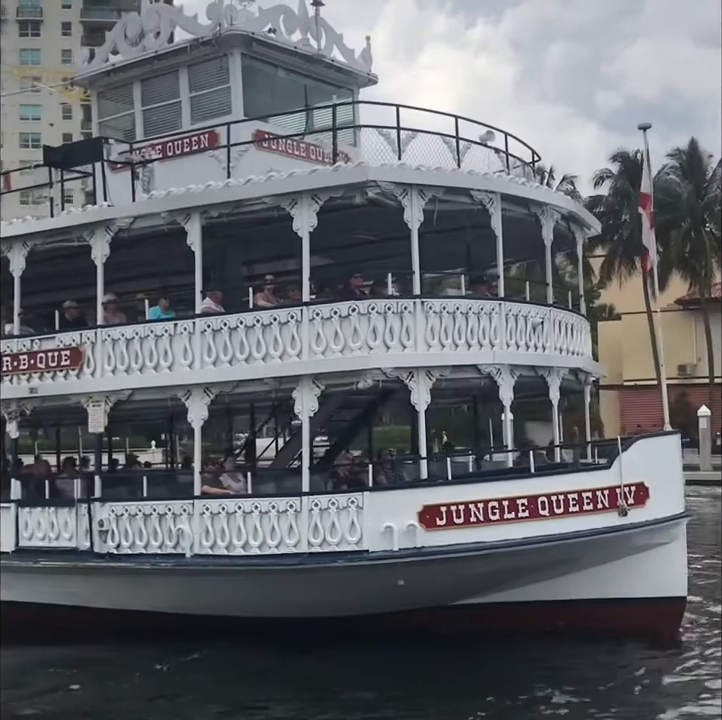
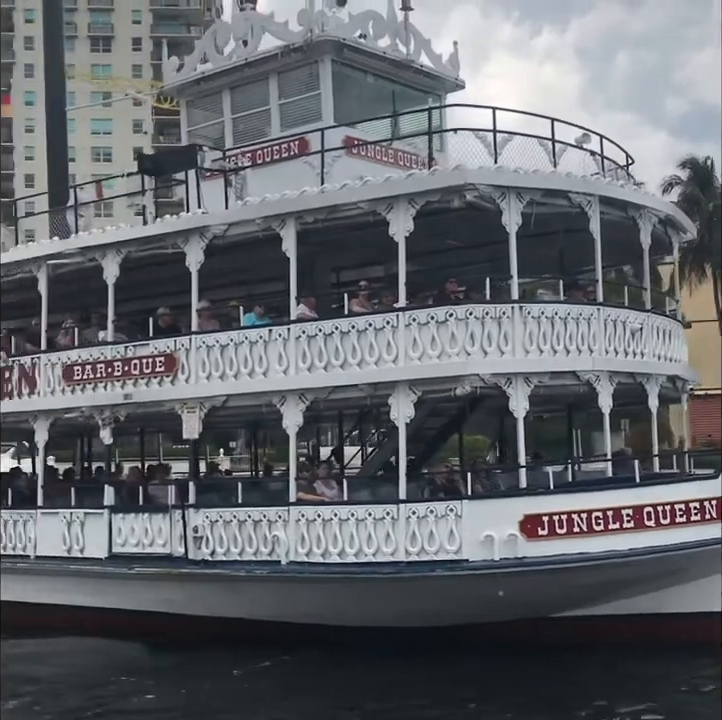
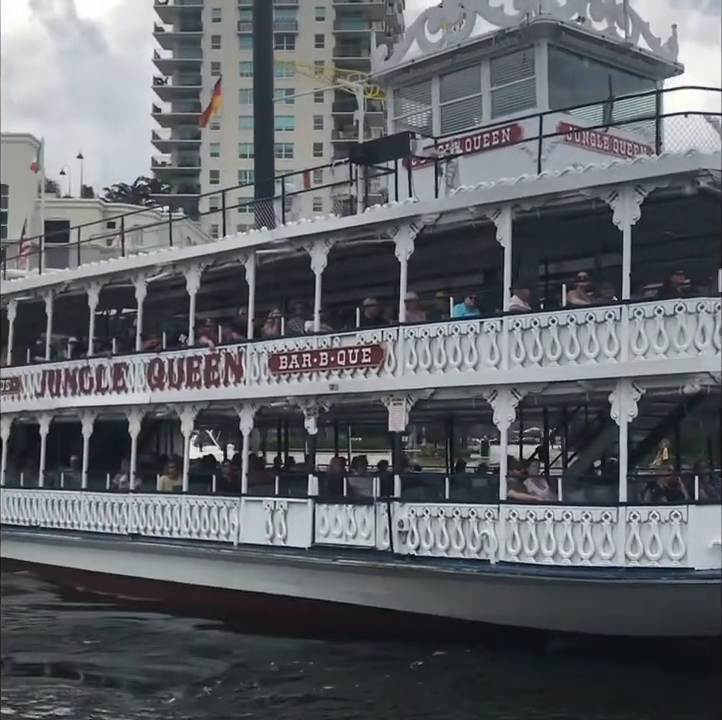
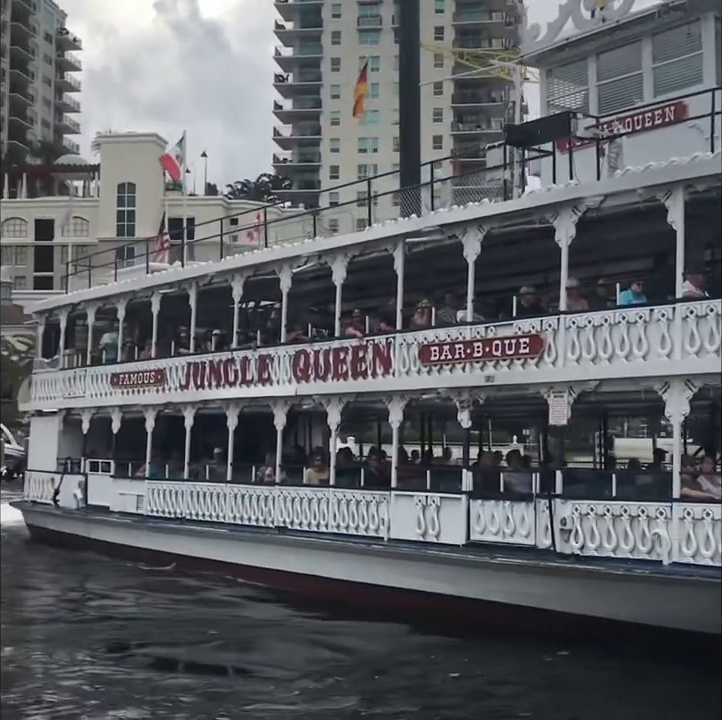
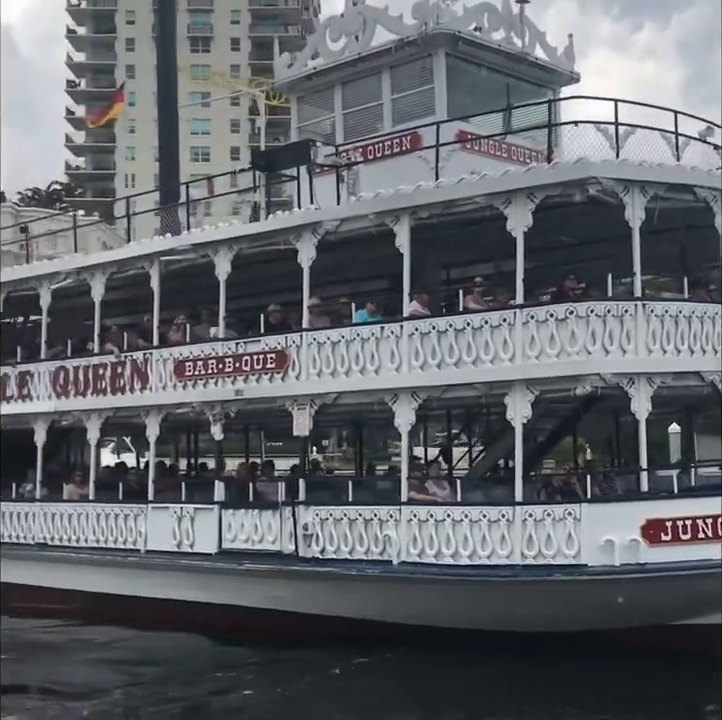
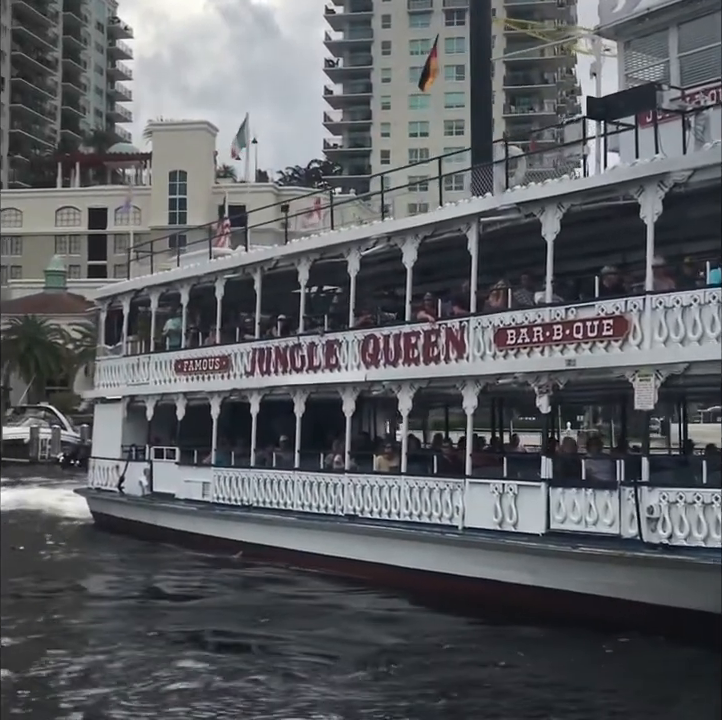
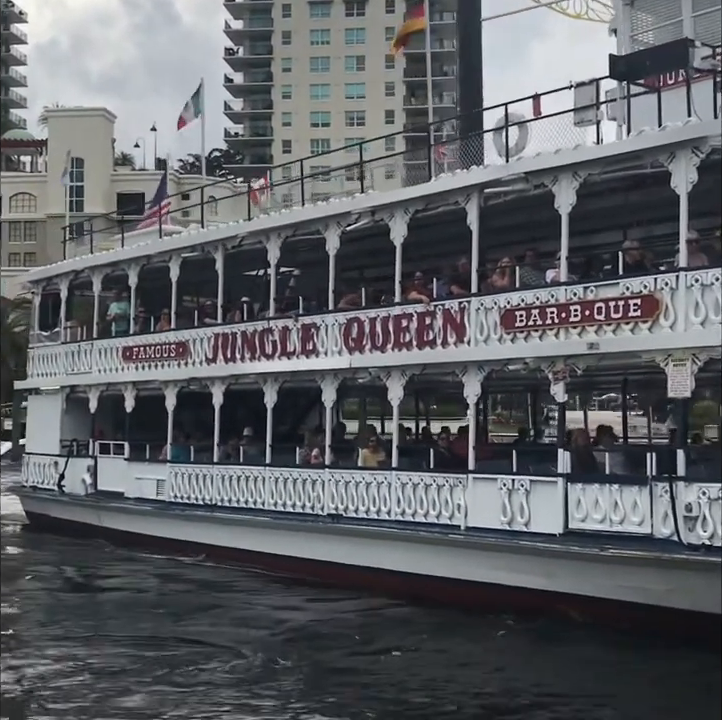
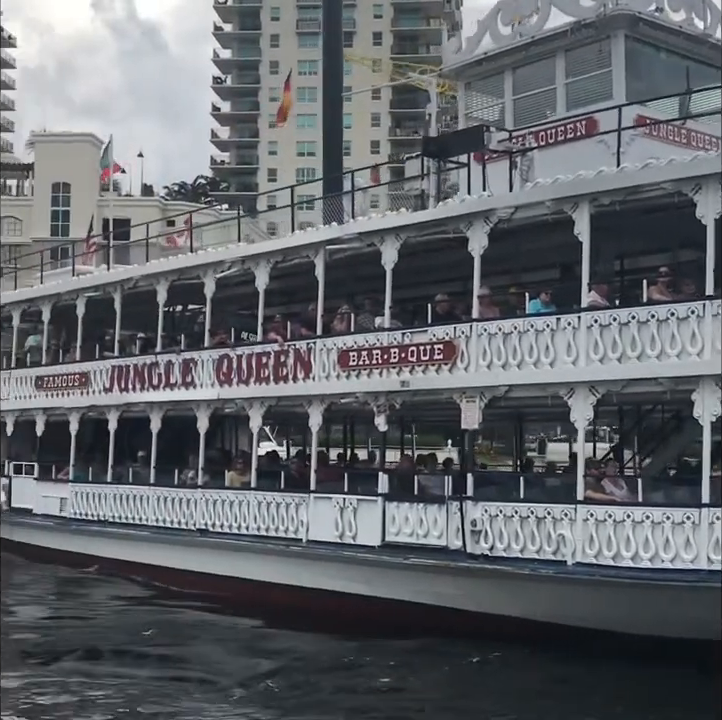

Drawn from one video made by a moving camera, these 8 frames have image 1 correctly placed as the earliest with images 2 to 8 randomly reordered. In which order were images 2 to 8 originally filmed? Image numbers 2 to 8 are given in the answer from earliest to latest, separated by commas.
2, 5, 3, 8, 4, 6, 7
